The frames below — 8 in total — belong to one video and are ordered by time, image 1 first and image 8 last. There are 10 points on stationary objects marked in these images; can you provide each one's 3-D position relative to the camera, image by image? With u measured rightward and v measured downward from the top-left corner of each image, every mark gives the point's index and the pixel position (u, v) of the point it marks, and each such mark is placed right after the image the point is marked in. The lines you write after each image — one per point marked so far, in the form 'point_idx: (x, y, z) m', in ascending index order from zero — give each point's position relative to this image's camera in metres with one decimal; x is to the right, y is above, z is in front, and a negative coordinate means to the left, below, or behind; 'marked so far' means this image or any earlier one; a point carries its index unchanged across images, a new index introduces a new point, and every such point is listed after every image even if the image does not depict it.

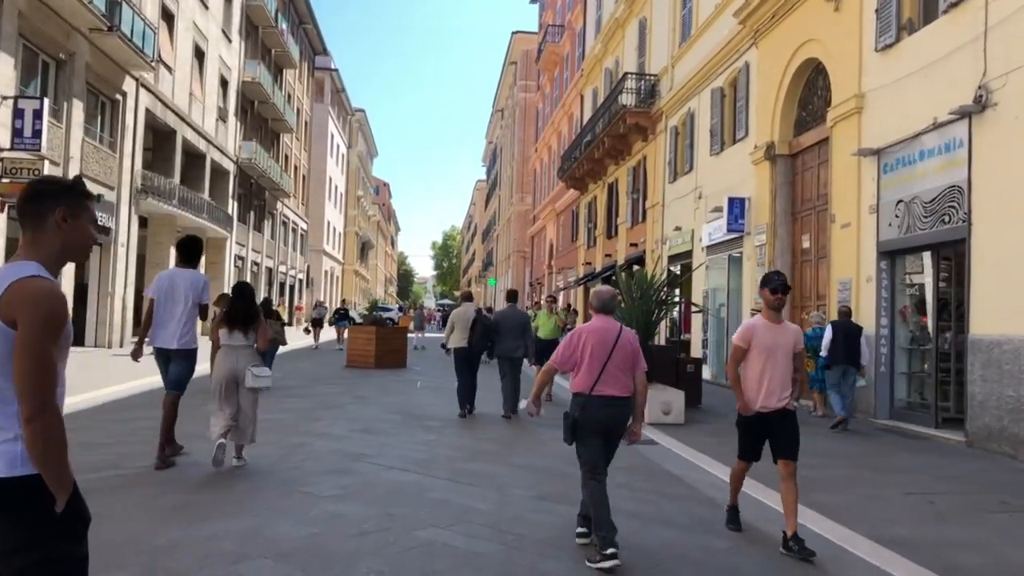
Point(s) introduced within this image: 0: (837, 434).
0: (+3.9, -1.7, +10.3) m
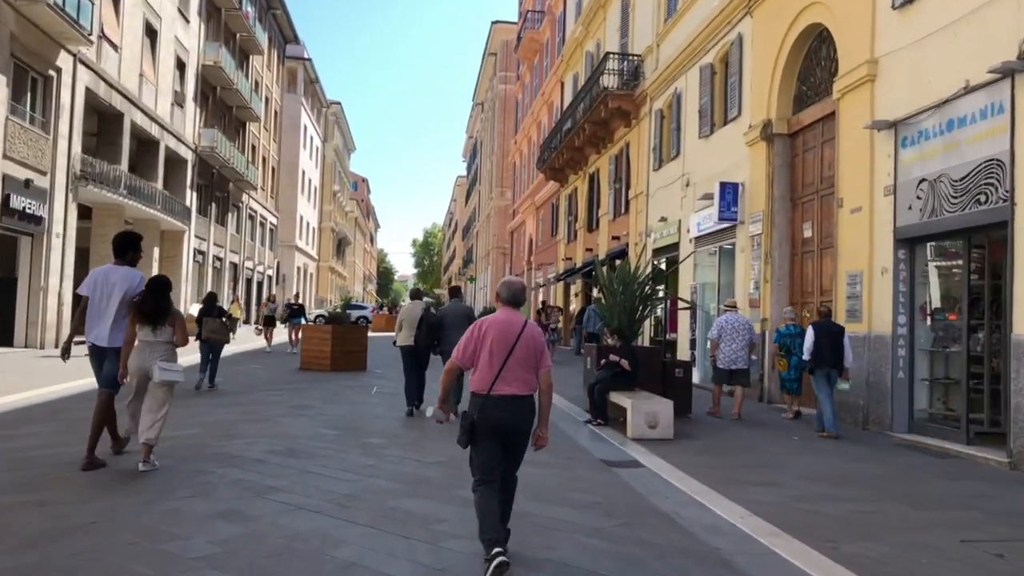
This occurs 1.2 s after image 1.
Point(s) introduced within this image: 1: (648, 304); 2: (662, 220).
0: (+3.5, -1.7, +8.8) m
1: (+1.8, -0.3, +11.6) m
2: (+3.4, +1.5, +19.3) m
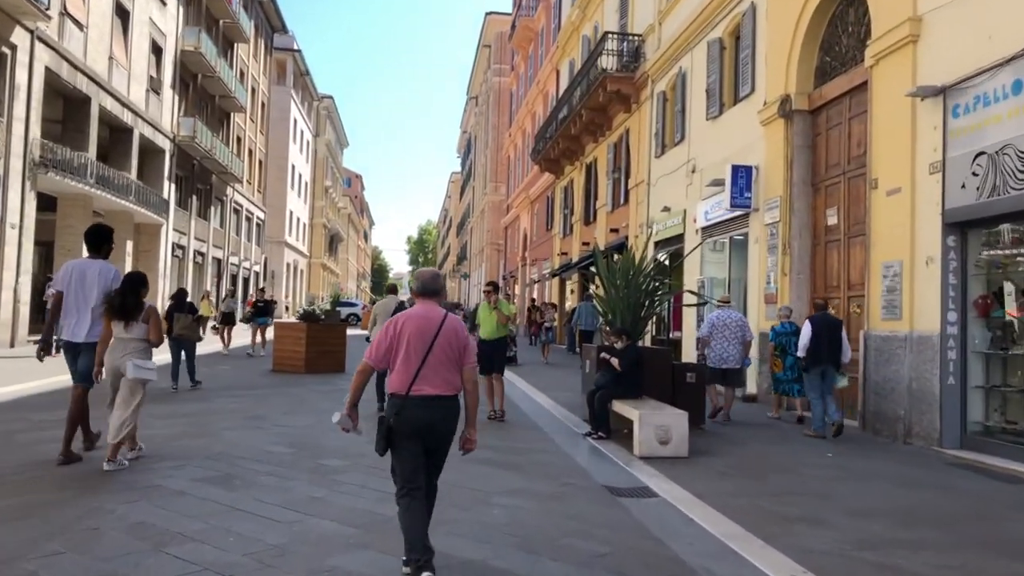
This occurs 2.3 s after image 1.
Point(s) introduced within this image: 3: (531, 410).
0: (+3.4, -1.6, +7.5) m
1: (+1.7, -0.2, +10.2) m
2: (+3.2, +1.6, +18.0) m
3: (+0.3, -1.6, +11.3) m
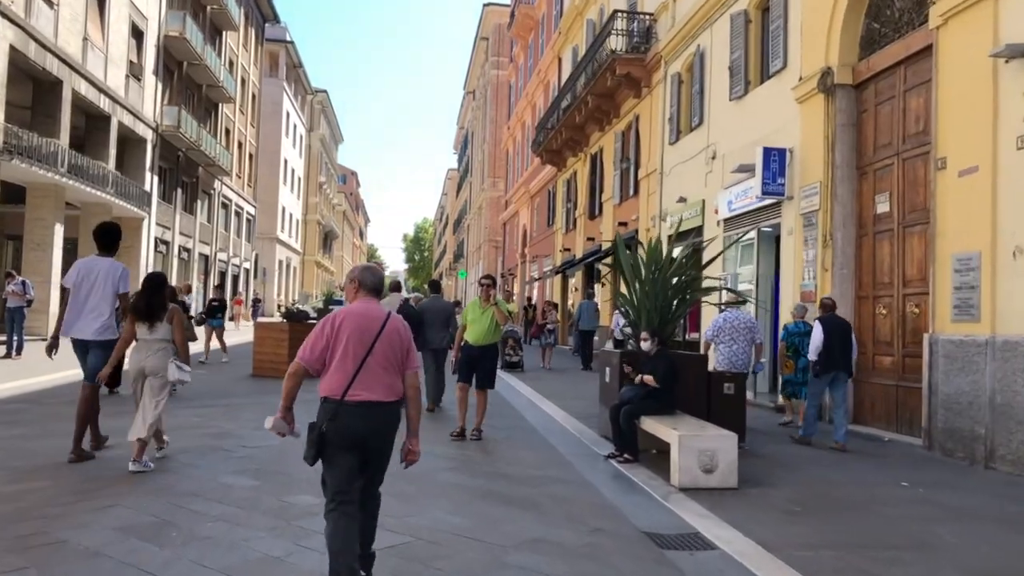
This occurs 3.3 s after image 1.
0: (+3.5, -1.5, +6.1) m
1: (+1.7, -0.1, +8.8) m
2: (+3.3, +1.7, +16.6) m
3: (+0.3, -1.6, +9.9) m
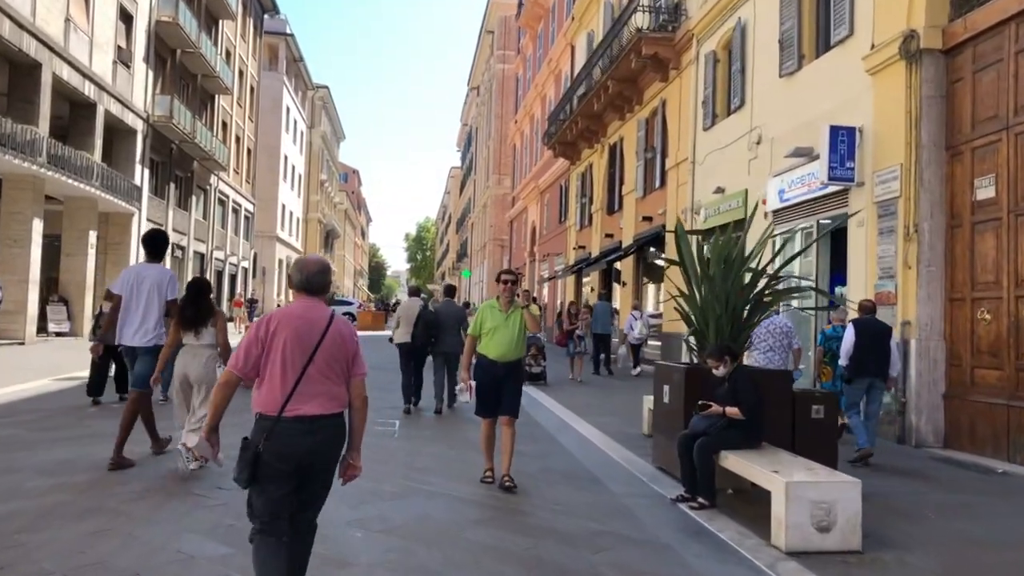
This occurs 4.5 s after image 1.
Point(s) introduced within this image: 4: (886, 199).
0: (+3.8, -1.6, +4.5) m
1: (+2.1, -0.1, +7.3) m
2: (+3.6, +1.7, +15.0) m
3: (+0.7, -1.6, +8.3) m
4: (+4.2, +1.0, +9.6) m
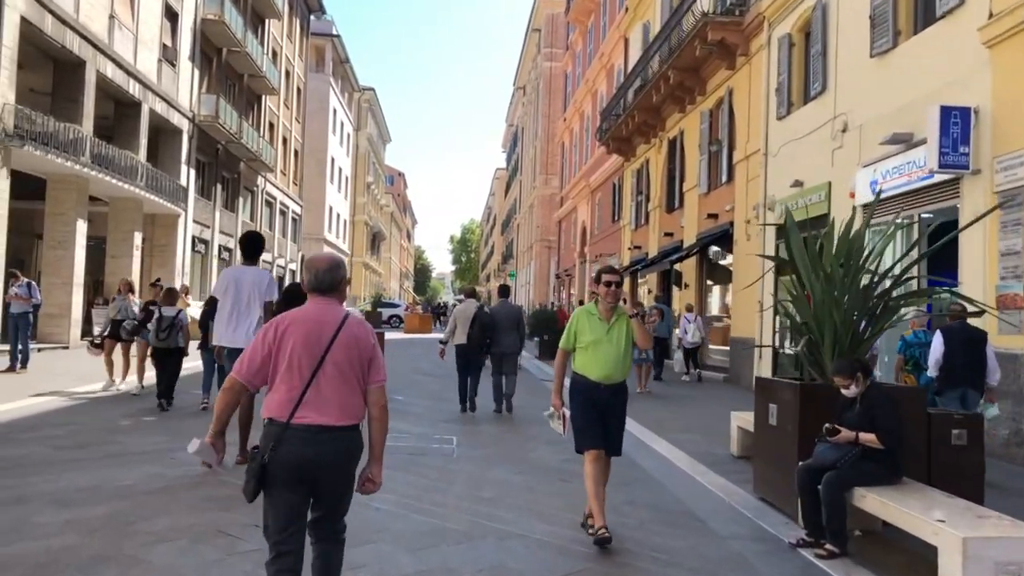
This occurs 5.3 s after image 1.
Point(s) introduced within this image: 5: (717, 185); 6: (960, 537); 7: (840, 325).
0: (+4.2, -1.6, +3.4) m
1: (+2.6, -0.1, +6.2) m
2: (+4.6, +1.7, +13.9) m
3: (+1.3, -1.6, +7.3) m
4: (+4.9, +1.0, +8.4) m
5: (+4.3, +2.2, +18.2) m
6: (+2.0, -1.1, +3.9) m
7: (+2.4, -0.3, +6.1) m
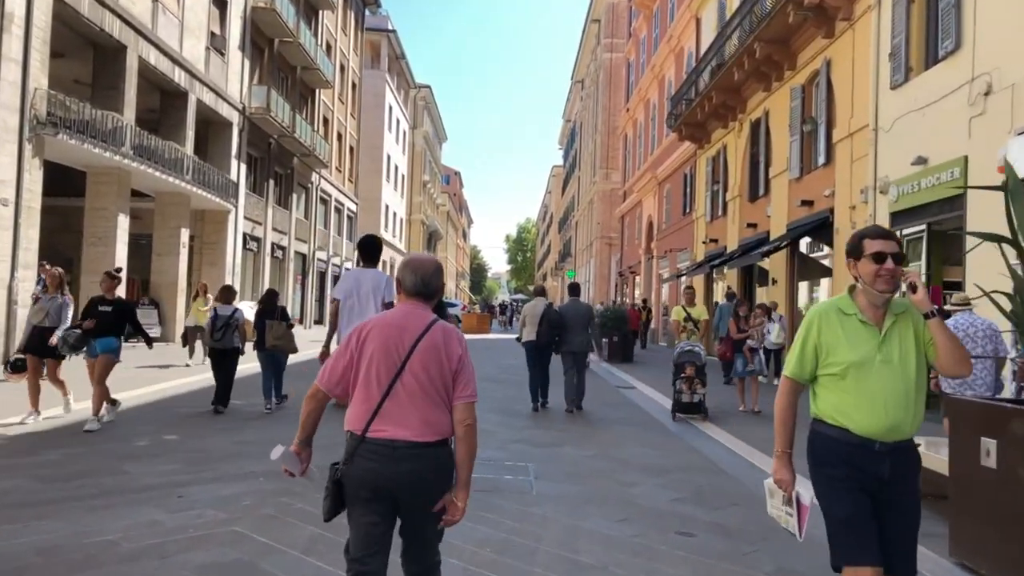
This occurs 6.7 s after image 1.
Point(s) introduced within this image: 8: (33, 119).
0: (+4.6, -1.5, +1.4) m
1: (+3.2, -0.1, +4.3) m
2: (+5.6, +1.8, +11.9) m
3: (+1.9, -1.5, +5.5) m
4: (+5.6, +1.1, +6.4) m
5: (+5.7, +2.2, +16.2) m
6: (+2.5, -1.1, +2.1) m
7: (+2.9, -0.2, +4.3) m
8: (-7.9, +2.8, +14.2) m
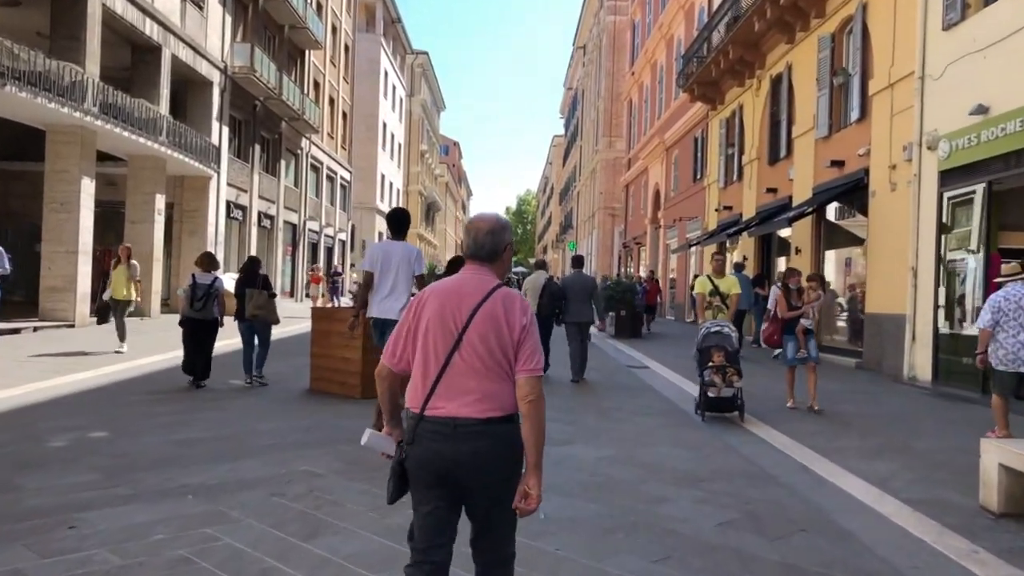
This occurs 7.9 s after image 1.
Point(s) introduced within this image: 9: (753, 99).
0: (+4.6, -1.4, 0.0) m
1: (+3.2, +0.1, +2.9) m
2: (+5.6, +2.1, +10.4) m
3: (+2.0, -1.3, +4.2) m
4: (+5.6, +1.3, +4.9) m
5: (+5.7, +2.8, +14.7) m
6: (+2.5, -1.0, +0.7) m
7: (+2.9, -0.1, +2.8) m
8: (-7.9, +3.3, +12.6) m
9: (+5.6, +4.4, +20.0) m
